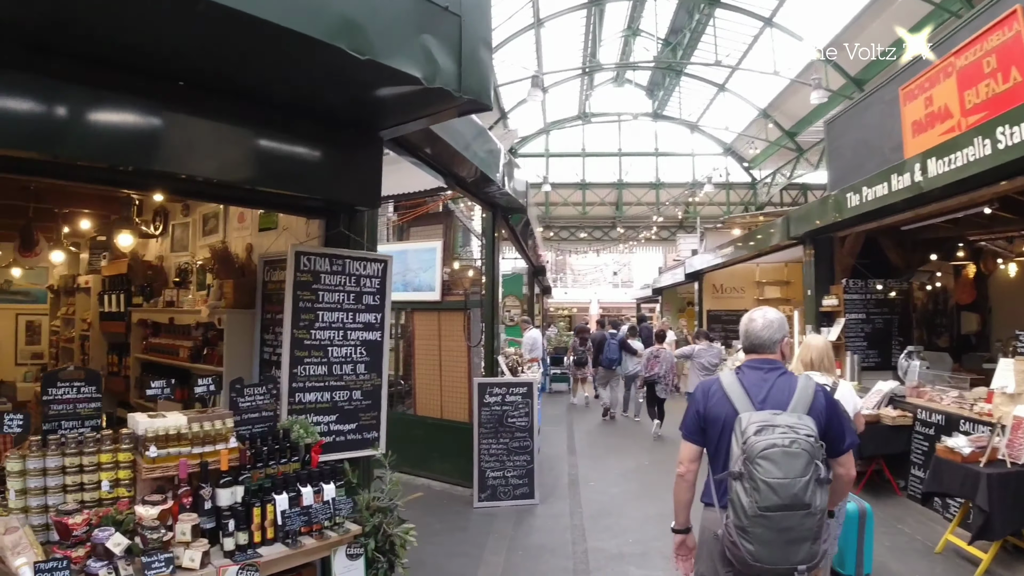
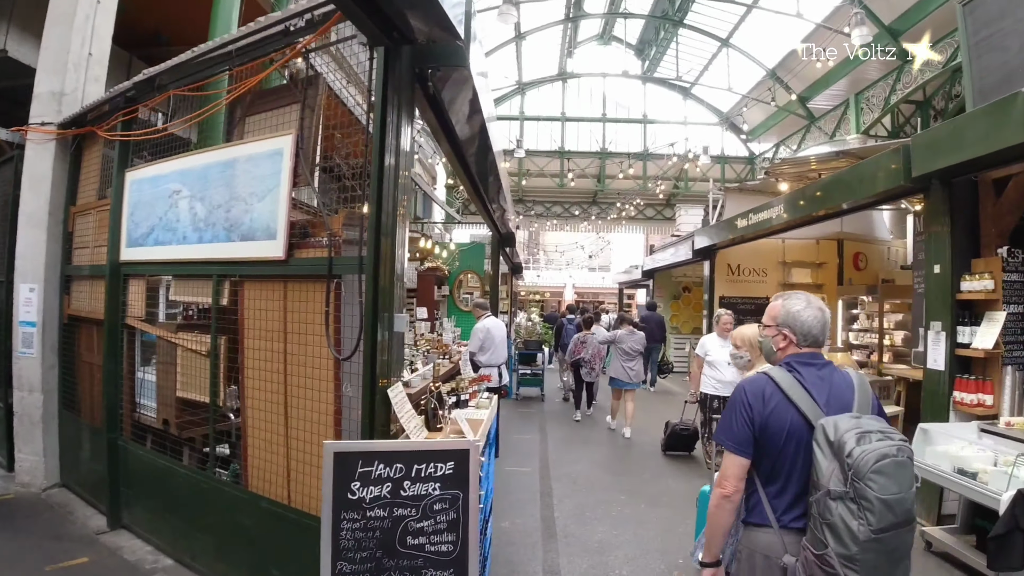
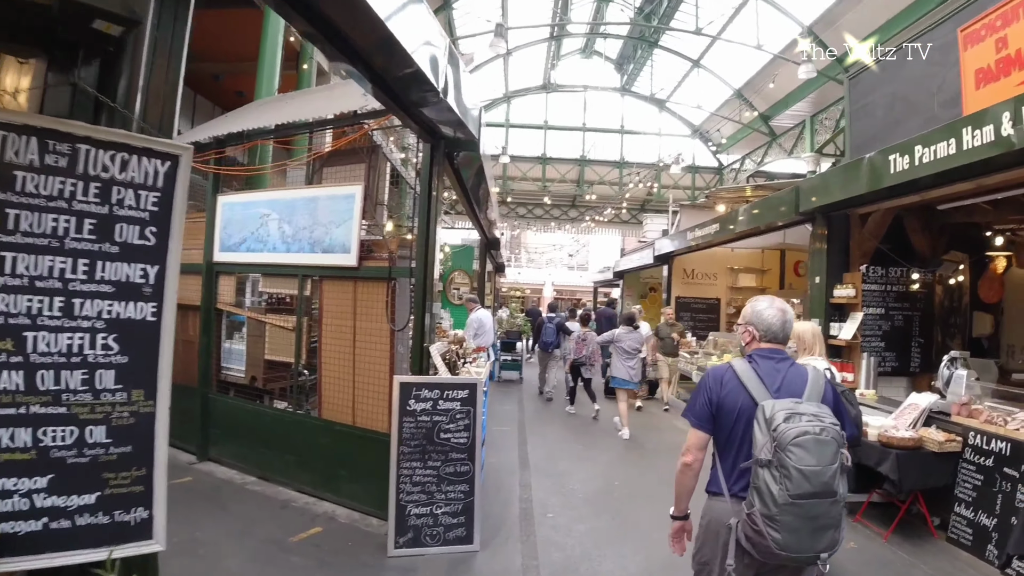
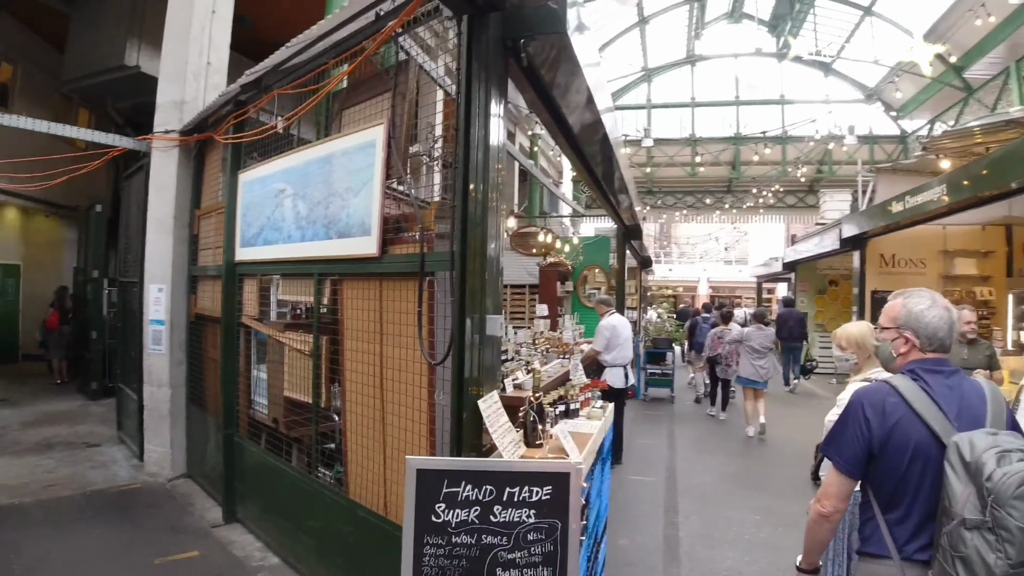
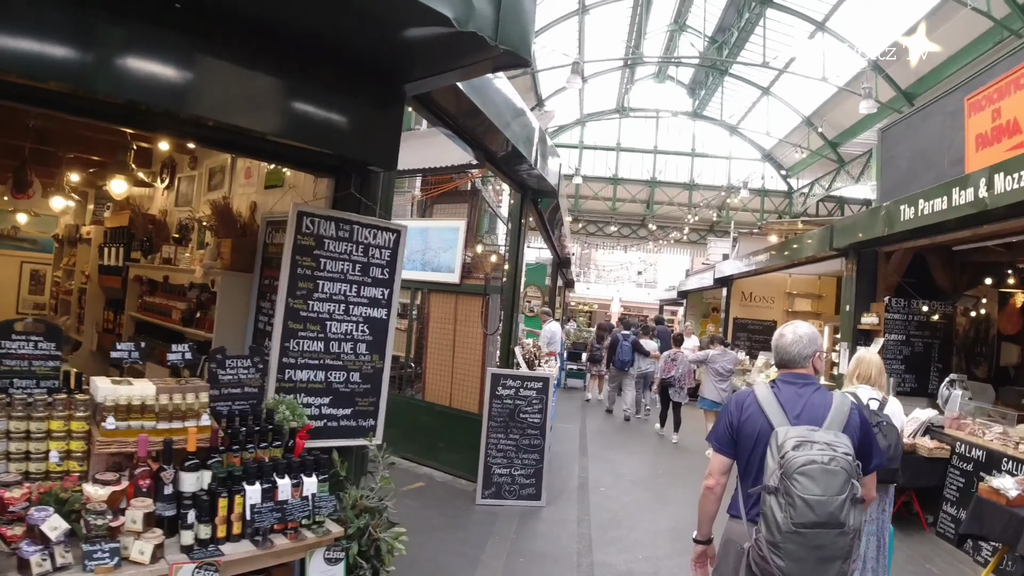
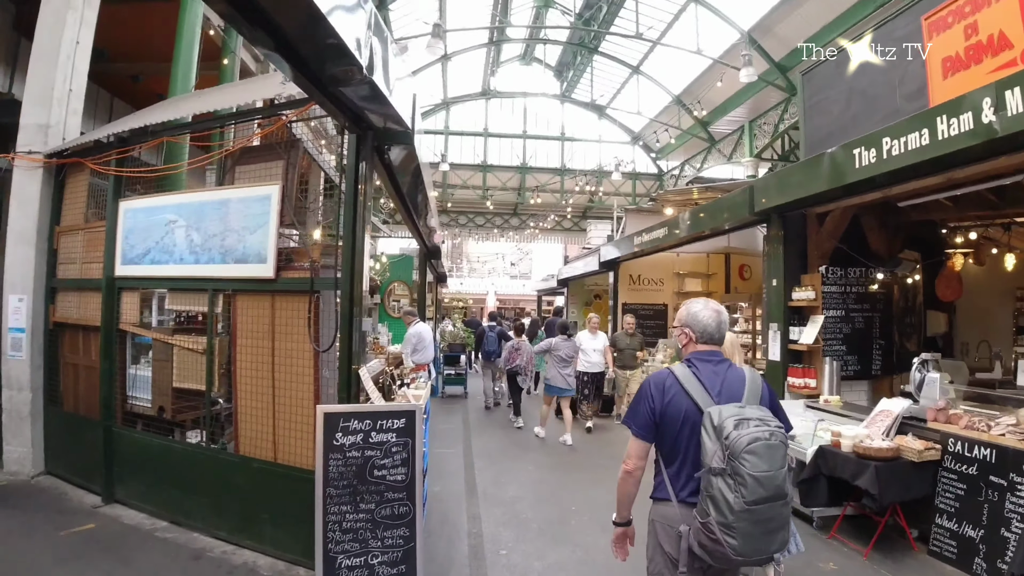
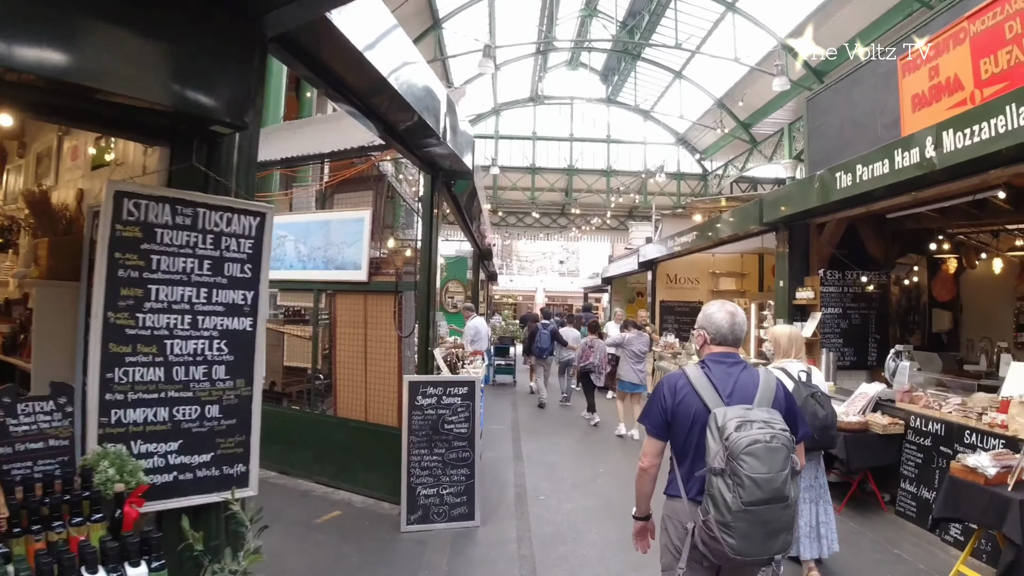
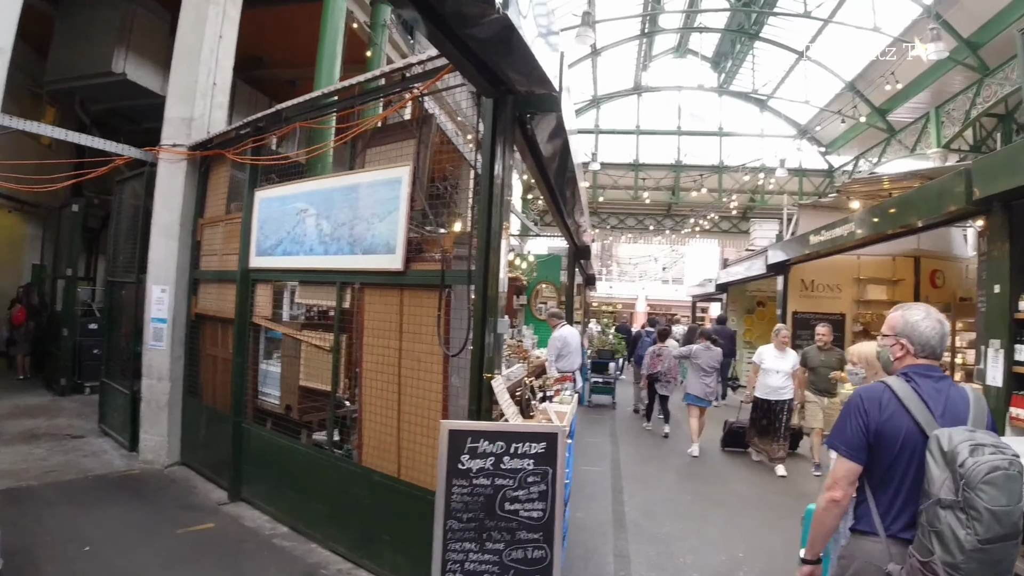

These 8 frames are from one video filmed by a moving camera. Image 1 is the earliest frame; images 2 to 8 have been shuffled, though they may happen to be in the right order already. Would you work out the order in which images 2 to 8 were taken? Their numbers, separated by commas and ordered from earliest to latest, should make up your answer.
5, 7, 3, 6, 8, 2, 4
